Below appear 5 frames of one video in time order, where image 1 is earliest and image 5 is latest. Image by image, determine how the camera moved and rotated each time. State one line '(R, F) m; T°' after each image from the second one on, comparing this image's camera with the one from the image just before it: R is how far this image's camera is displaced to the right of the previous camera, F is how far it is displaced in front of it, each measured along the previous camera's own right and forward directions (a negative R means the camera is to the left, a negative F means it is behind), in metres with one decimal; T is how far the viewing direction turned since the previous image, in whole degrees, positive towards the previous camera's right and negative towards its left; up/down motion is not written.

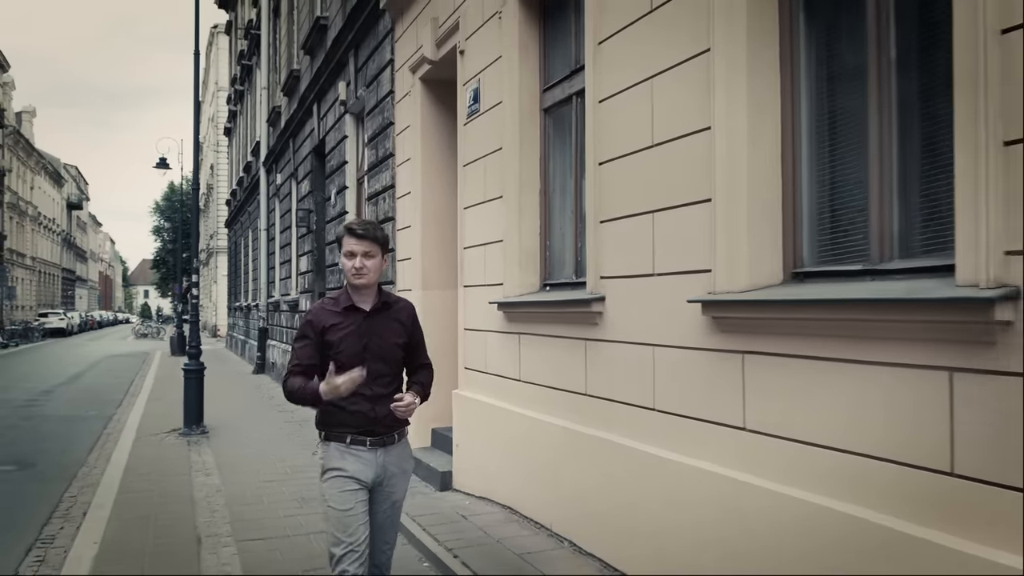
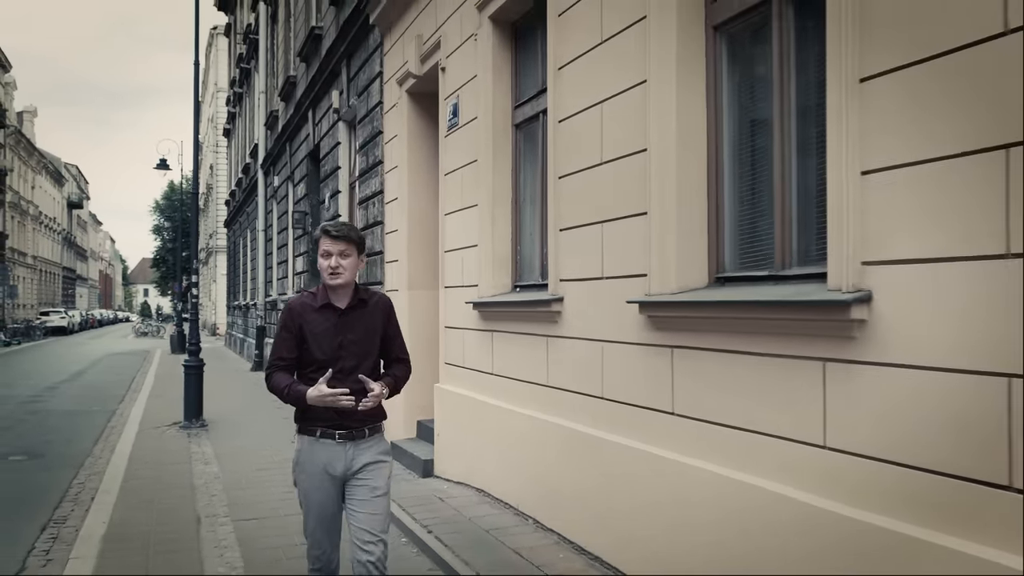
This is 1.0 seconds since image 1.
(+0.2, -0.5) m; 0°
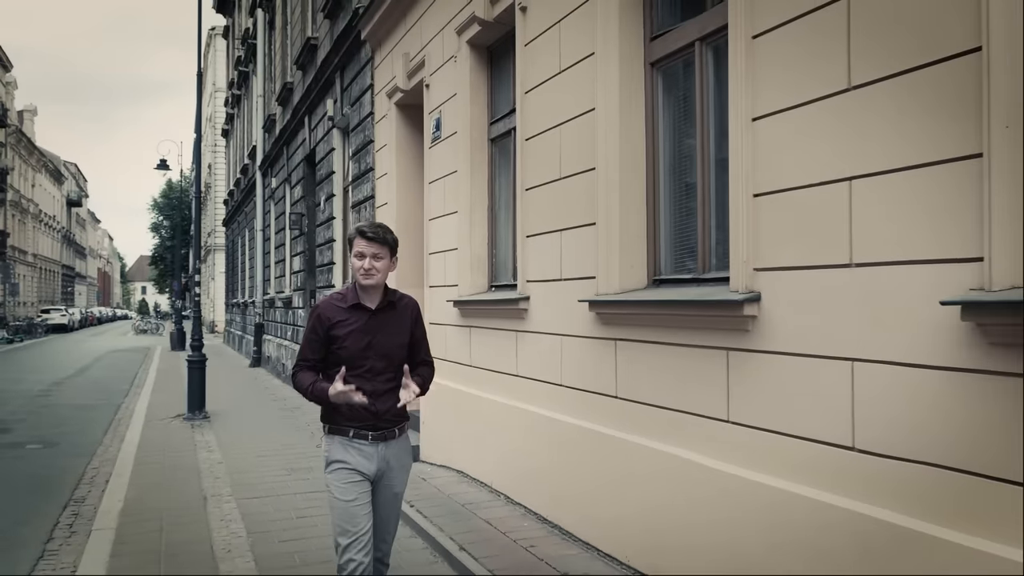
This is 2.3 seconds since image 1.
(+0.2, -0.7) m; 0°
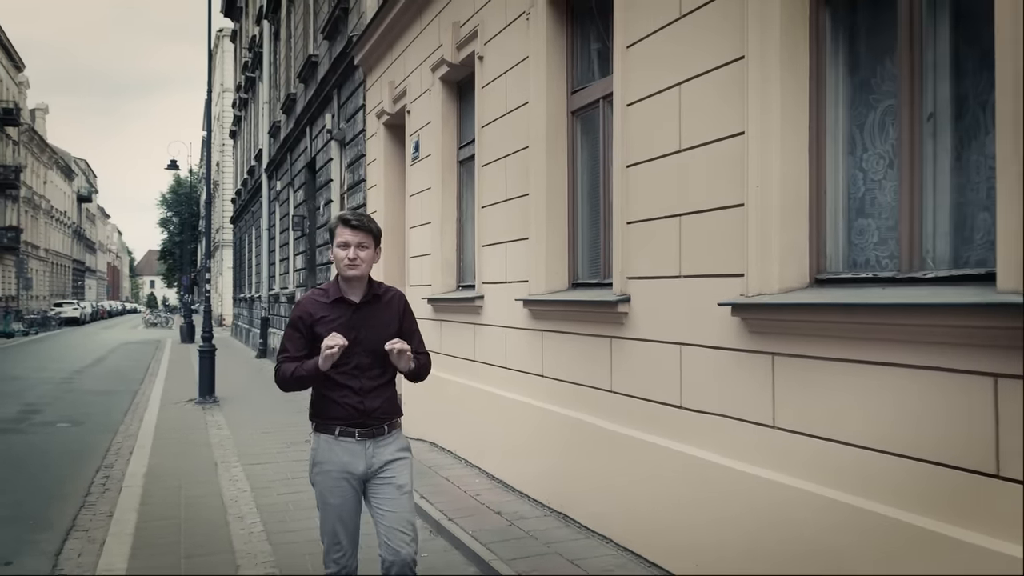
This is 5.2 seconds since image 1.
(+0.4, -1.3) m; 0°
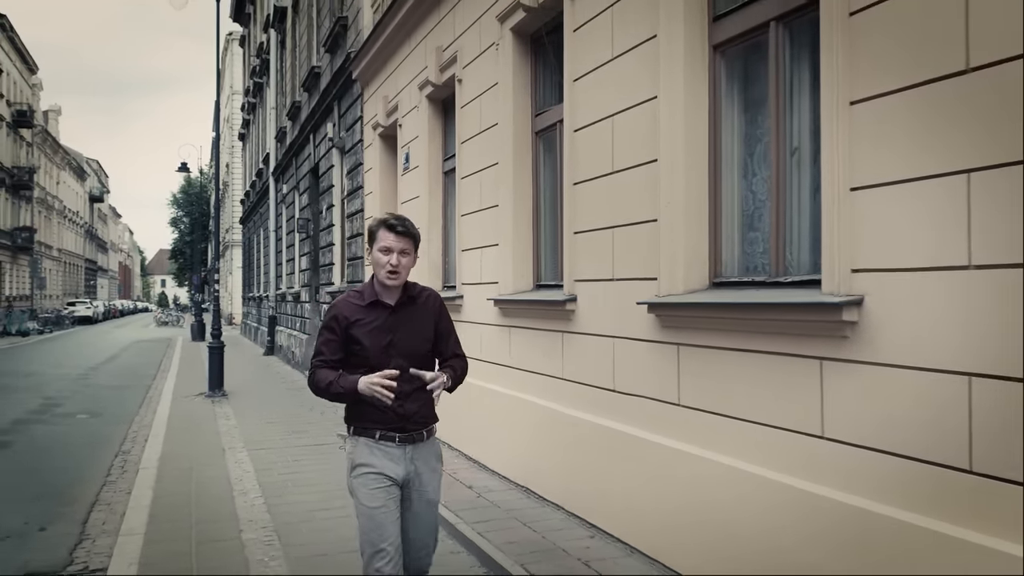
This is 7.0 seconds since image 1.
(+0.3, -0.8) m; -1°
